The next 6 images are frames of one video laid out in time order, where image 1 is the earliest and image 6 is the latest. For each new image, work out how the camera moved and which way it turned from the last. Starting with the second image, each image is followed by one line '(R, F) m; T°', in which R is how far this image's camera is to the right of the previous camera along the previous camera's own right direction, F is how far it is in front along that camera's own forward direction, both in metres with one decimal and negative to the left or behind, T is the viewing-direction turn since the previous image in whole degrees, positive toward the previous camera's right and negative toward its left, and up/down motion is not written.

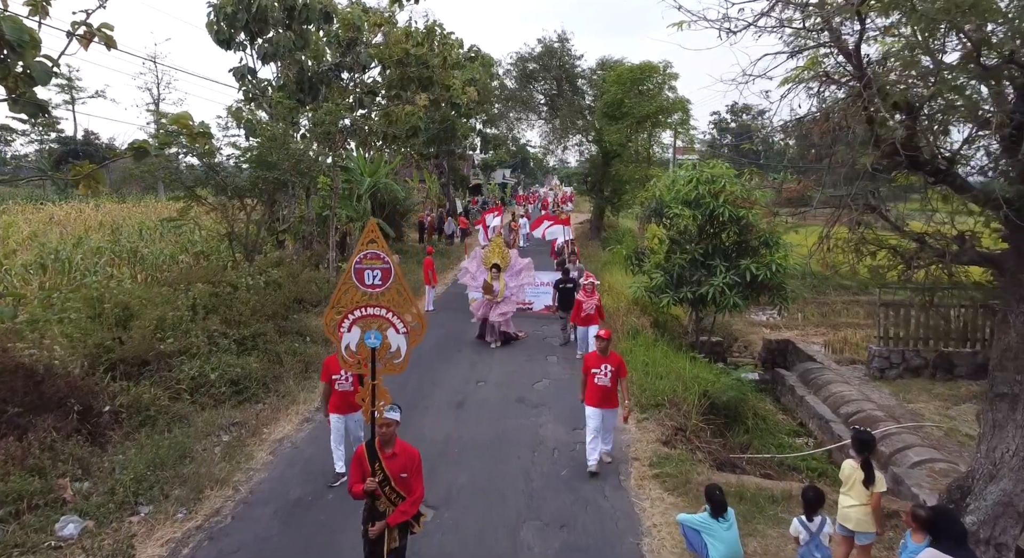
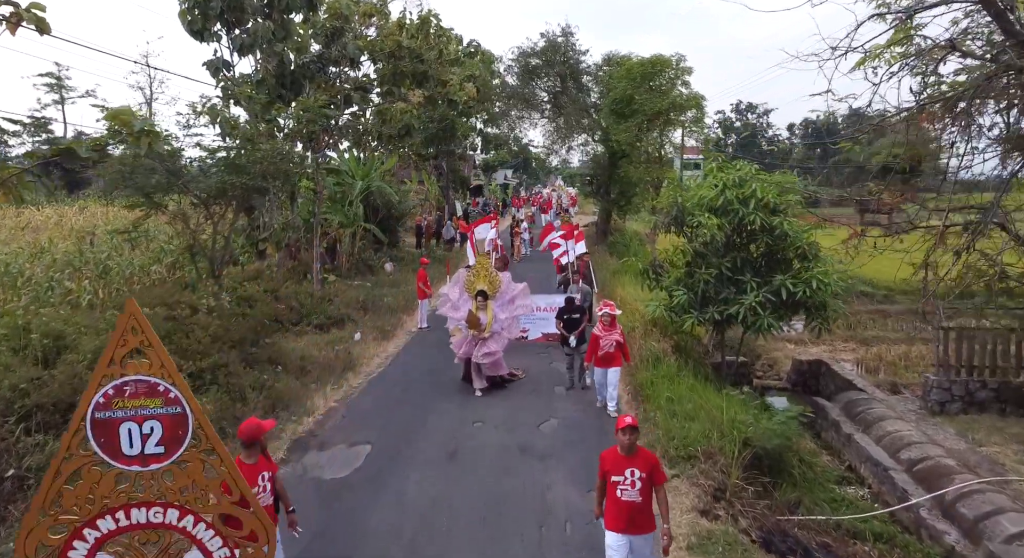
(0.0, +1.2) m; 0°
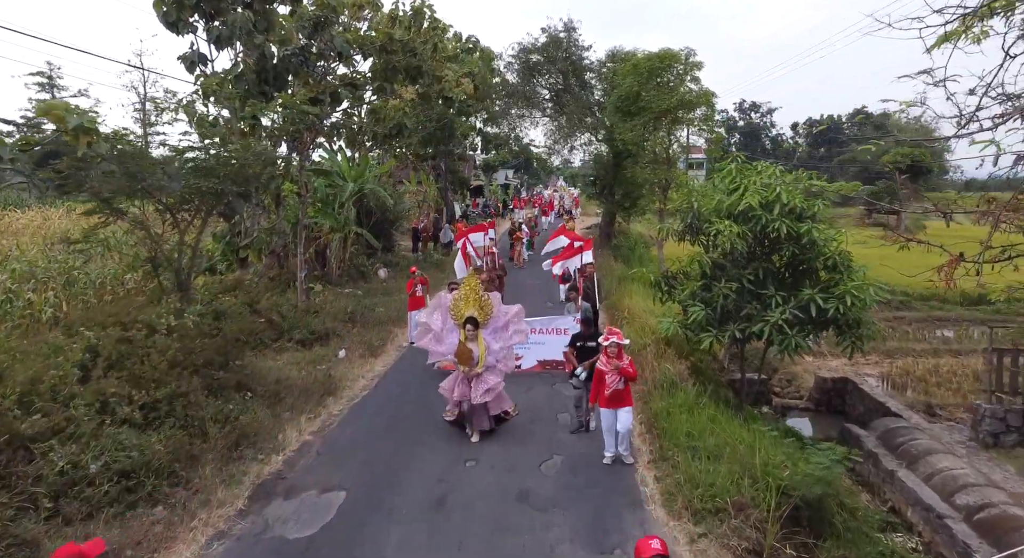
(0.0, +0.9) m; 0°
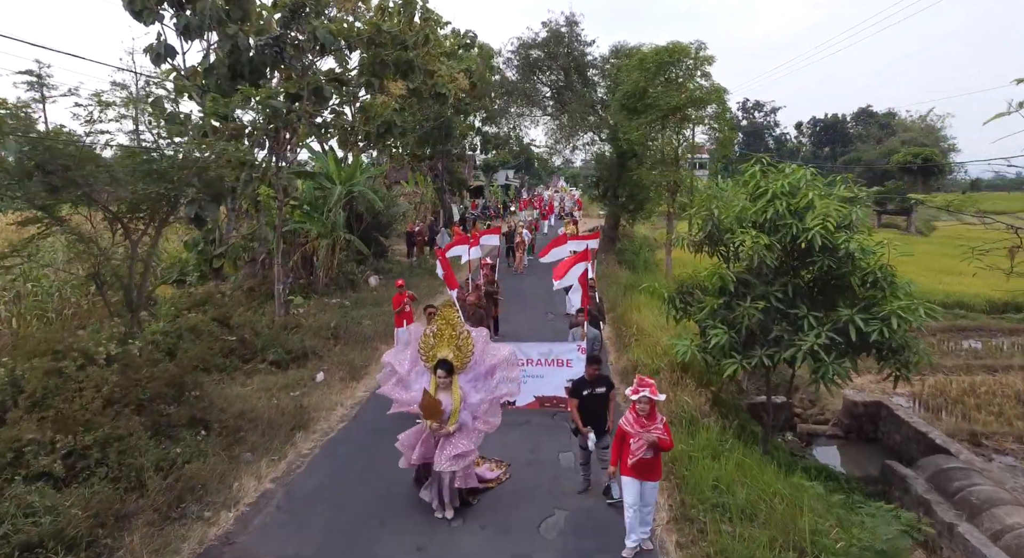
(+0.1, +1.0) m; 0°
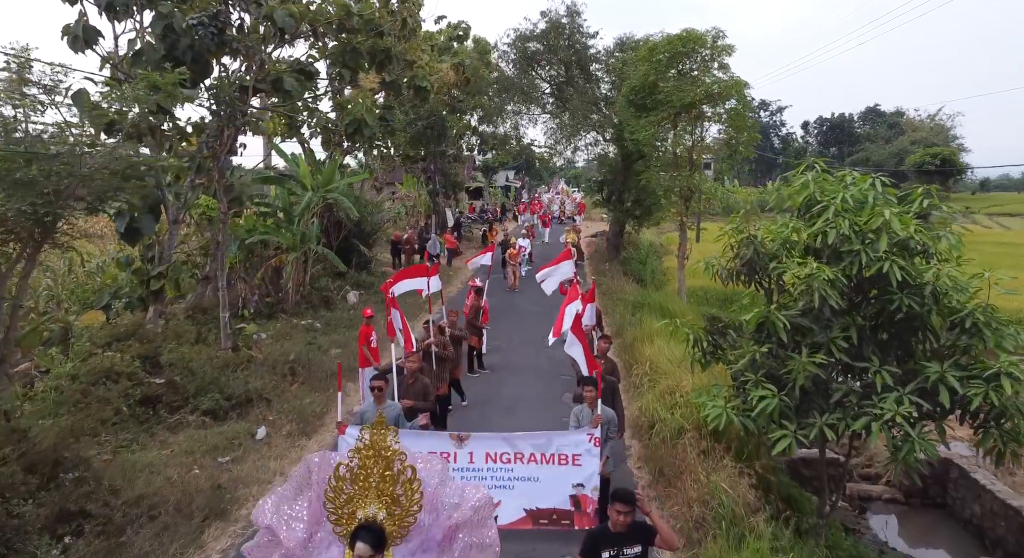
(+0.2, +1.7) m; 0°
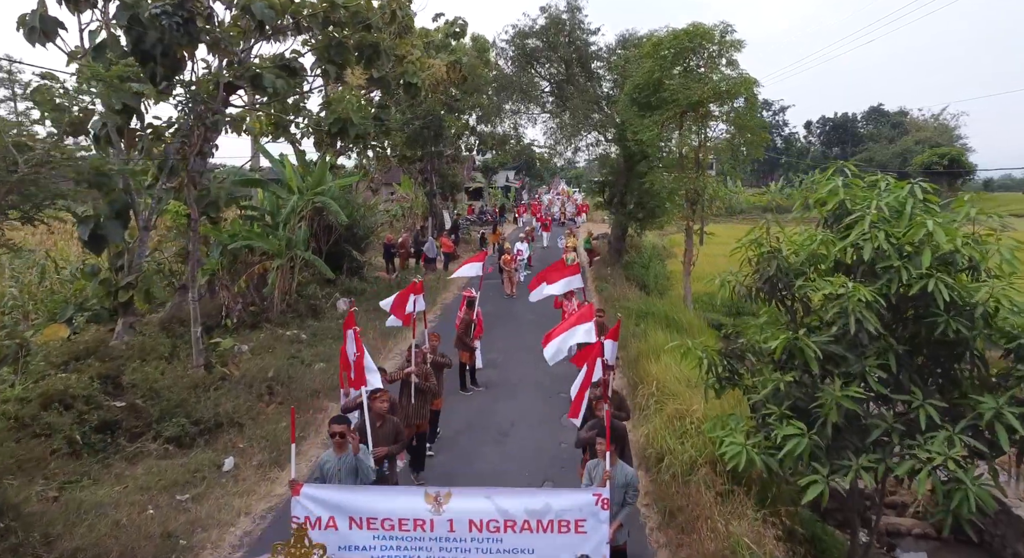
(+0.1, +0.7) m; 0°
